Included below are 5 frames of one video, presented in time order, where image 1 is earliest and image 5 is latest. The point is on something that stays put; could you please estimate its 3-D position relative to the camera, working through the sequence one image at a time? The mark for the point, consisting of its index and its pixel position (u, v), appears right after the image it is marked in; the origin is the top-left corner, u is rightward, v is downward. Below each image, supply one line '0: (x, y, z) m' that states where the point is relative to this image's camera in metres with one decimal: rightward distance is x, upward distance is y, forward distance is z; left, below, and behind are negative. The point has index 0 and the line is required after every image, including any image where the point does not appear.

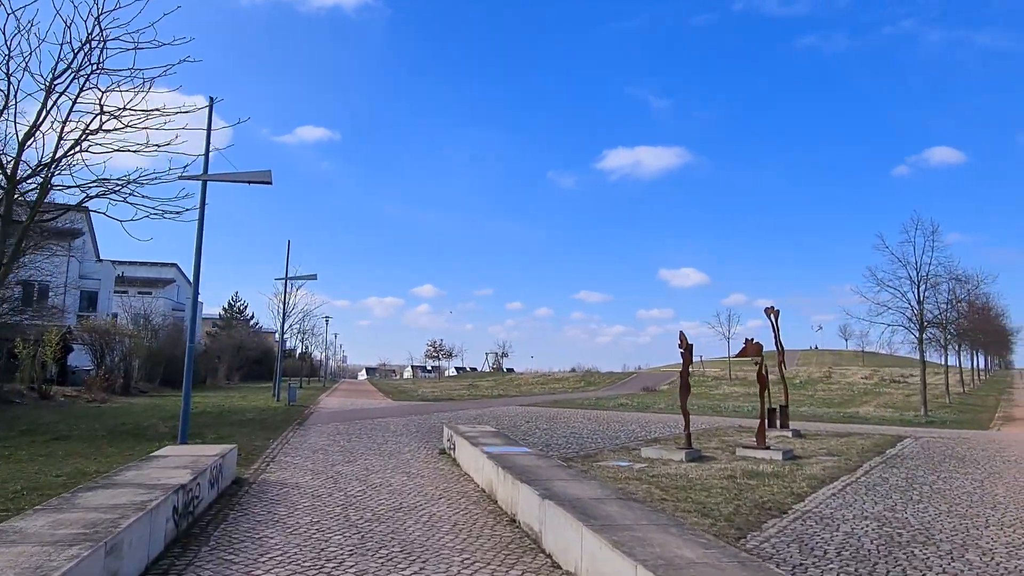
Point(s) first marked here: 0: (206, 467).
0: (-3.5, -2.1, +8.2) m
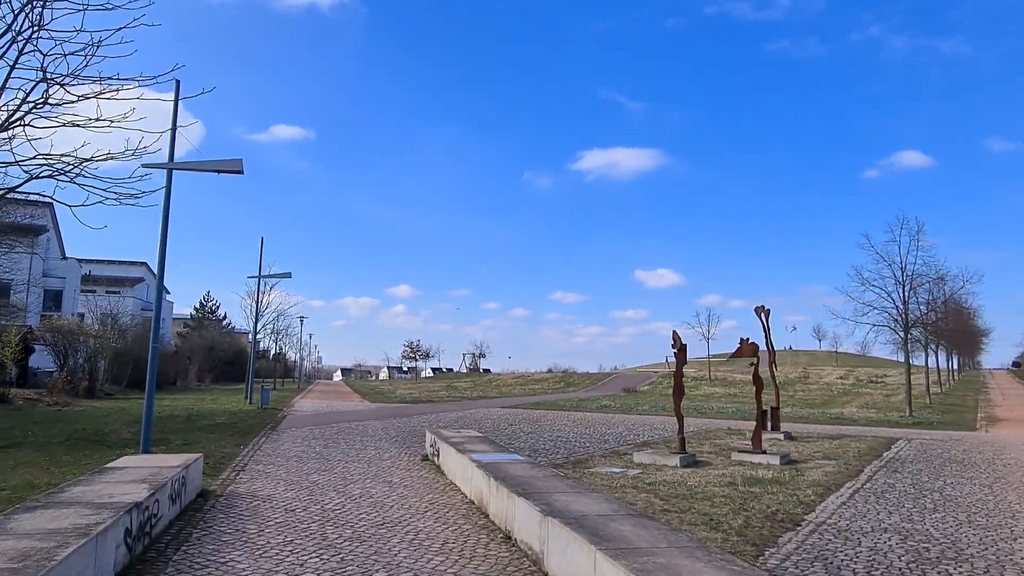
0: (-3.6, -2.0, +7.4) m
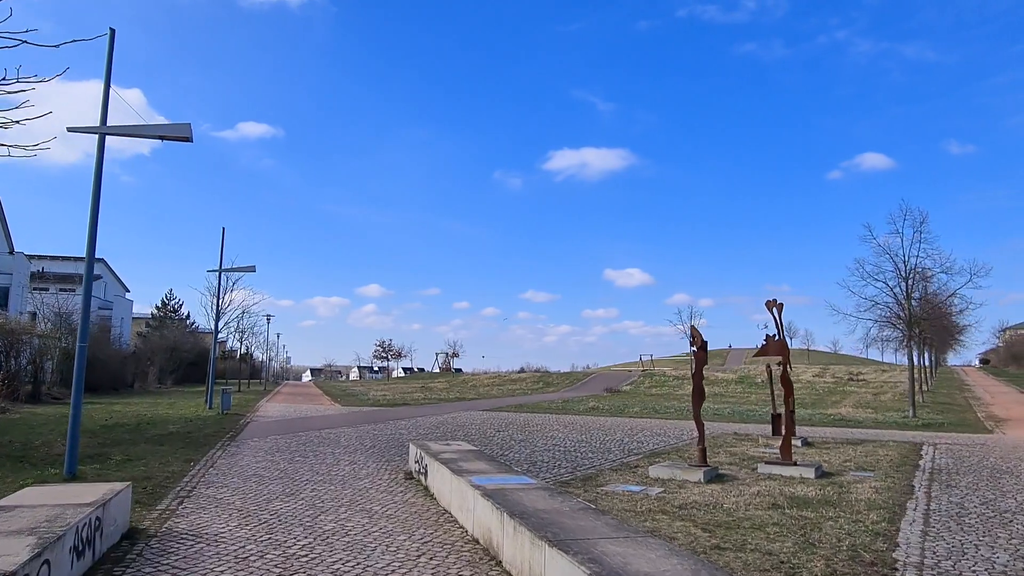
0: (-3.4, -1.8, +5.4) m
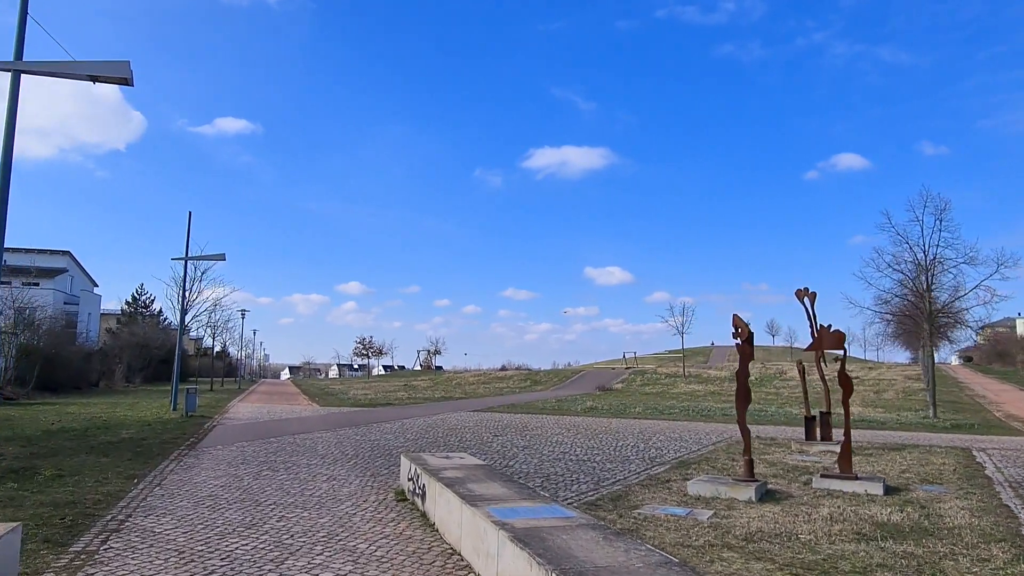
0: (-3.0, -1.6, +3.4) m
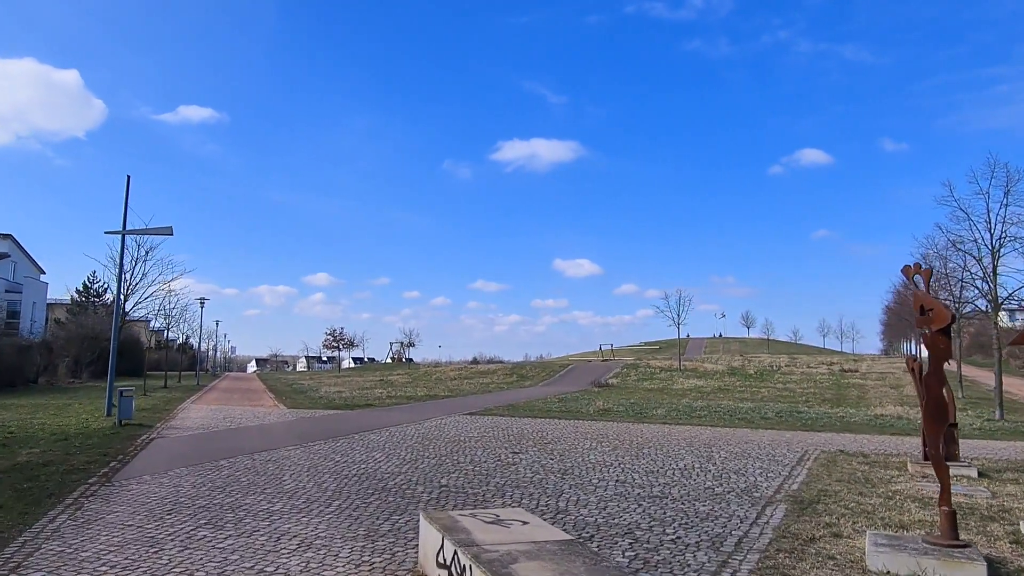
0: (-2.1, -1.3, -0.3) m
